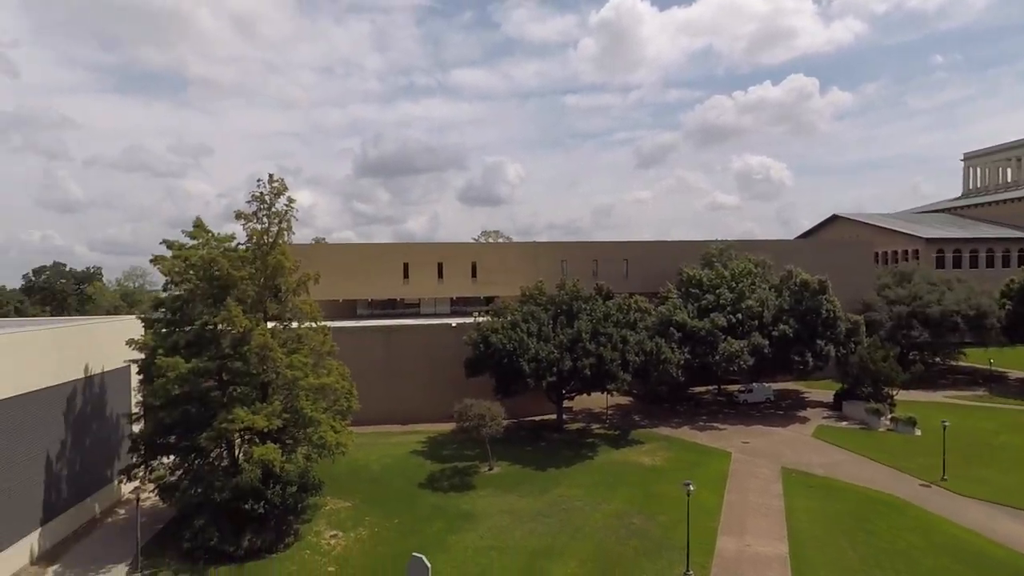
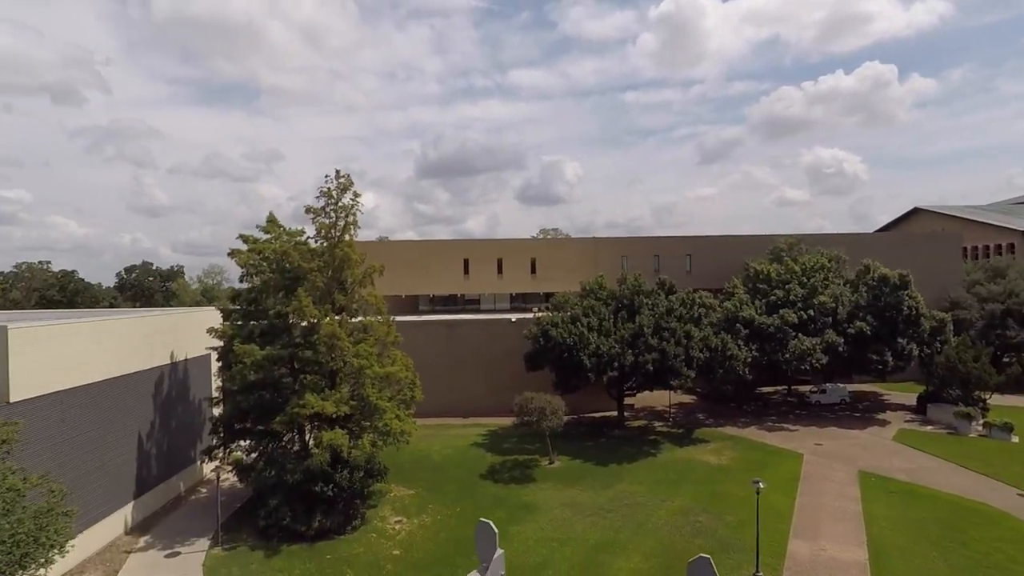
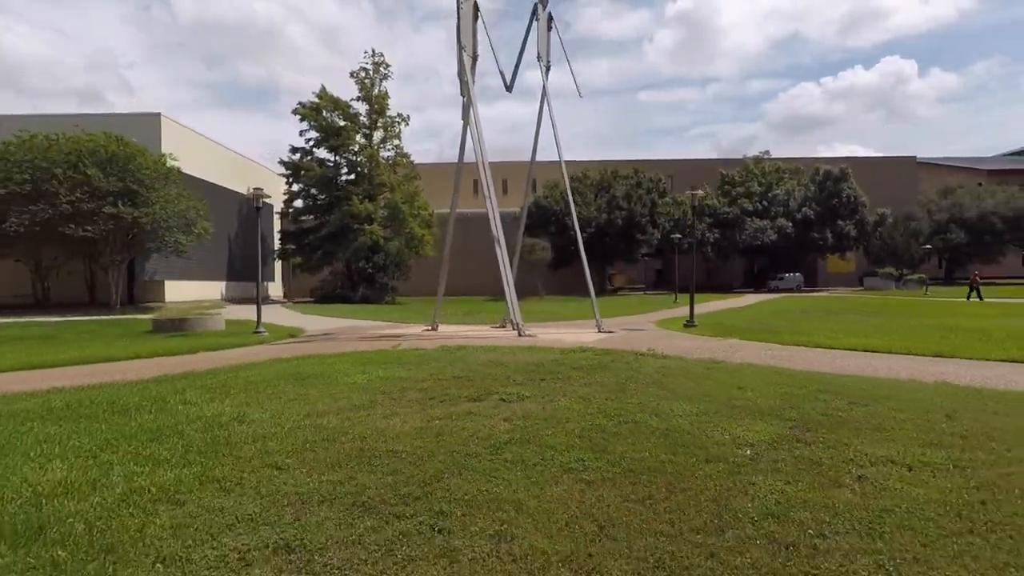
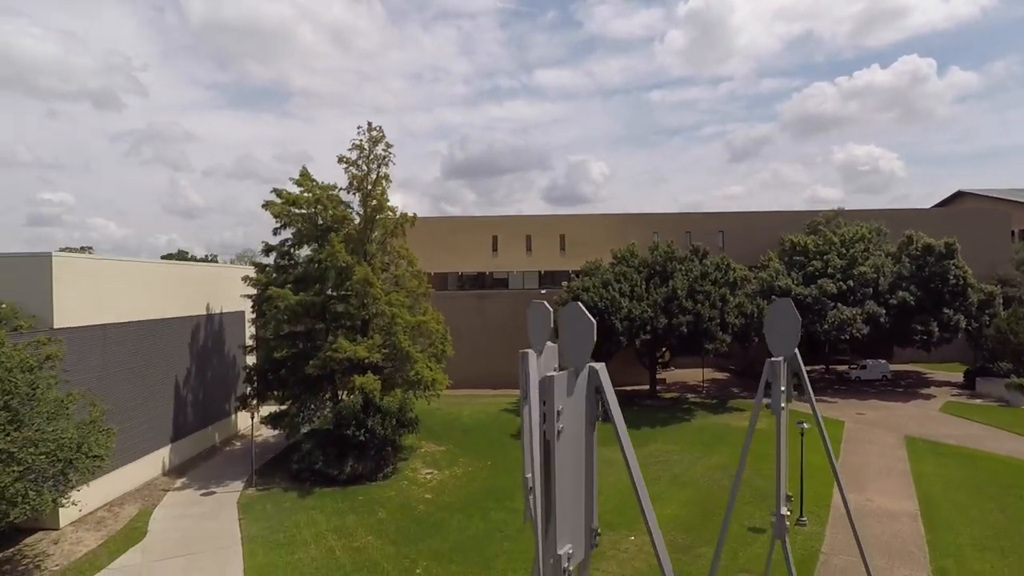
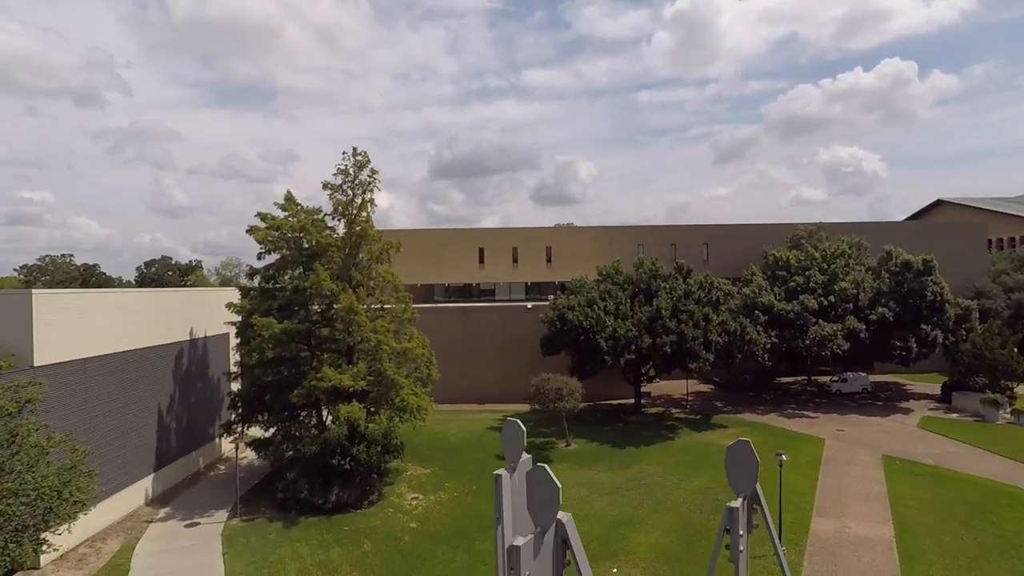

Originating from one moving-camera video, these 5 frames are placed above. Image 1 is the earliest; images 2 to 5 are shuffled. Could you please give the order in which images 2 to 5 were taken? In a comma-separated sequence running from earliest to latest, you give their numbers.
2, 5, 4, 3
